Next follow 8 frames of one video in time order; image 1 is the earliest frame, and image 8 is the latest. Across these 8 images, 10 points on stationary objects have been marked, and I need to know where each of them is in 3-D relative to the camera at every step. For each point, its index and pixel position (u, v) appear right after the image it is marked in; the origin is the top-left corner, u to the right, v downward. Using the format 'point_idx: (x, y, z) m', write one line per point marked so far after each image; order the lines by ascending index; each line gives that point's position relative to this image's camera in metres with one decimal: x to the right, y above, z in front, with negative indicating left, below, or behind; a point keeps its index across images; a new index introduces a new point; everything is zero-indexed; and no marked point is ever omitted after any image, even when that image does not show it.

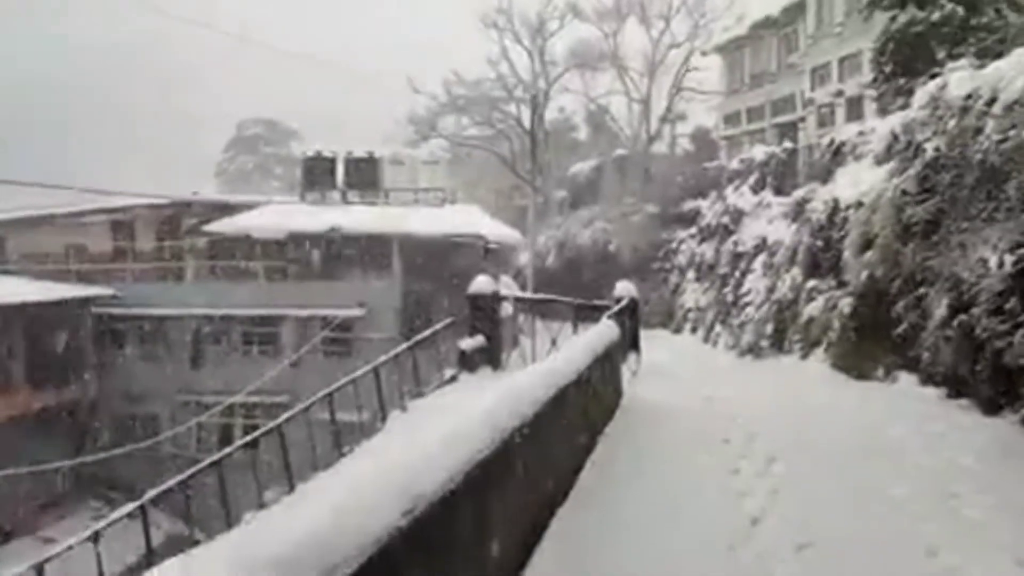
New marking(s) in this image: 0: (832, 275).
0: (+5.8, +0.2, +15.3) m
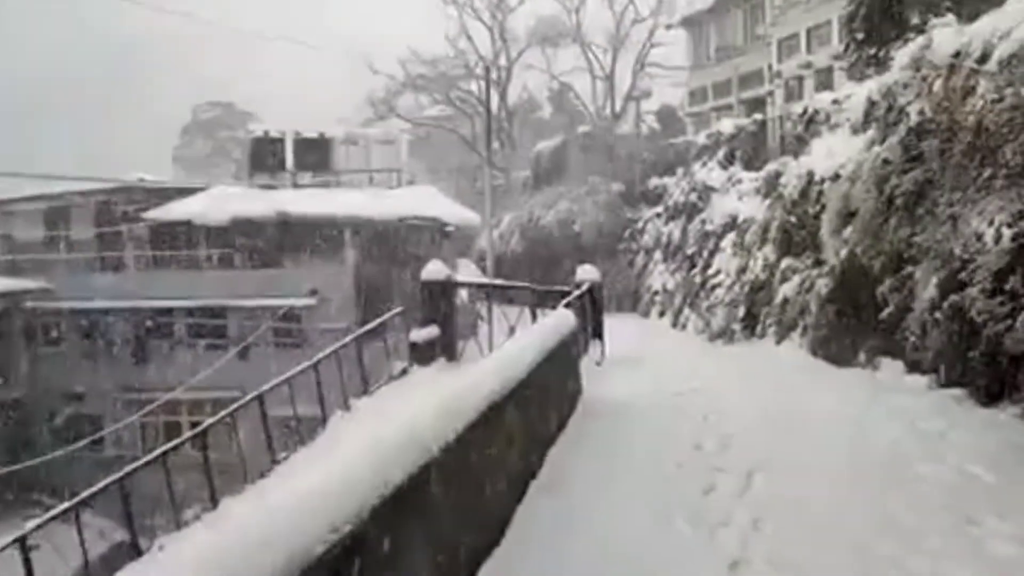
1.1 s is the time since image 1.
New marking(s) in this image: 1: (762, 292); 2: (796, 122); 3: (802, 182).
0: (+5.0, +0.6, +14.3) m
1: (+4.7, -0.1, +15.7) m
2: (+5.7, +3.3, +16.9) m
3: (+5.1, +1.8, +14.7) m
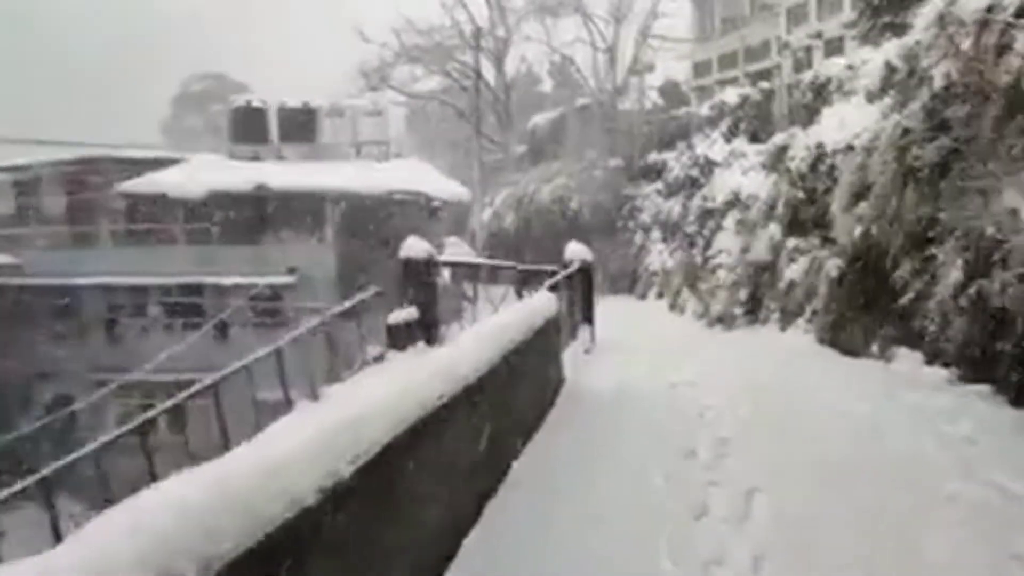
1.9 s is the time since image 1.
0: (+4.7, +0.9, +13.1) m
1: (+4.4, +0.3, +14.6) m
2: (+5.4, +3.7, +15.6) m
3: (+4.8, +2.1, +13.5) m
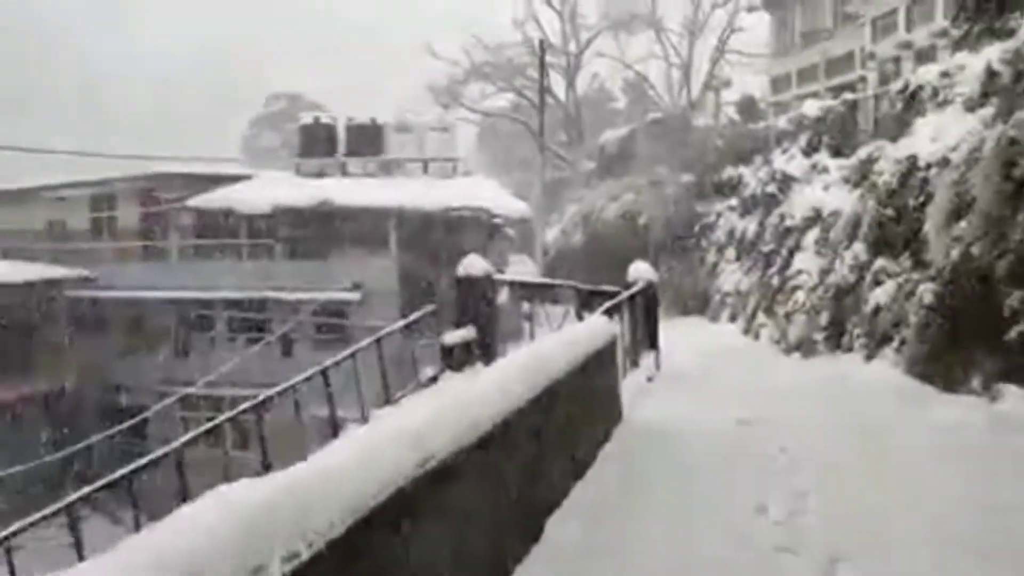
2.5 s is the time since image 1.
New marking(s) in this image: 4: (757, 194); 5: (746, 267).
0: (+5.6, +0.5, +12.0) m
1: (+5.4, -0.1, +13.5) m
2: (+6.5, +3.2, +14.5) m
3: (+5.7, +1.7, +12.4) m
4: (+5.6, +2.1, +19.4) m
5: (+5.2, +0.5, +18.9) m
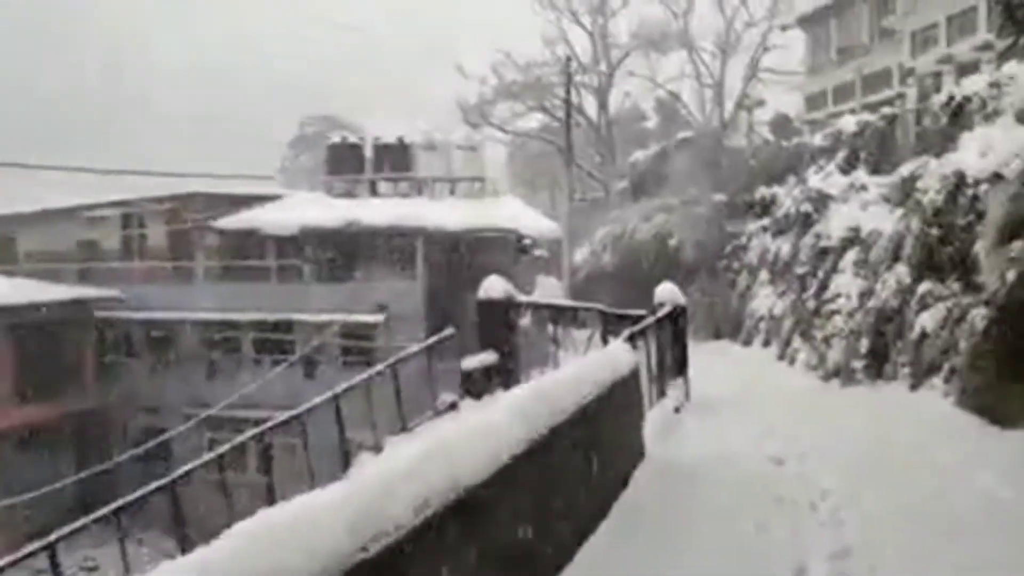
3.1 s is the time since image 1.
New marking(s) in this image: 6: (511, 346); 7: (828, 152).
0: (+5.9, +0.2, +11.2) m
1: (+5.7, -0.5, +12.7) m
2: (+6.9, +2.8, +13.7) m
3: (+6.0, +1.4, +11.7) m
4: (+6.2, +1.6, +18.6) m
5: (+5.8, 0.0, +18.1) m
6: (0.0, -1.0, +14.0) m
7: (+6.9, +3.0, +18.5) m
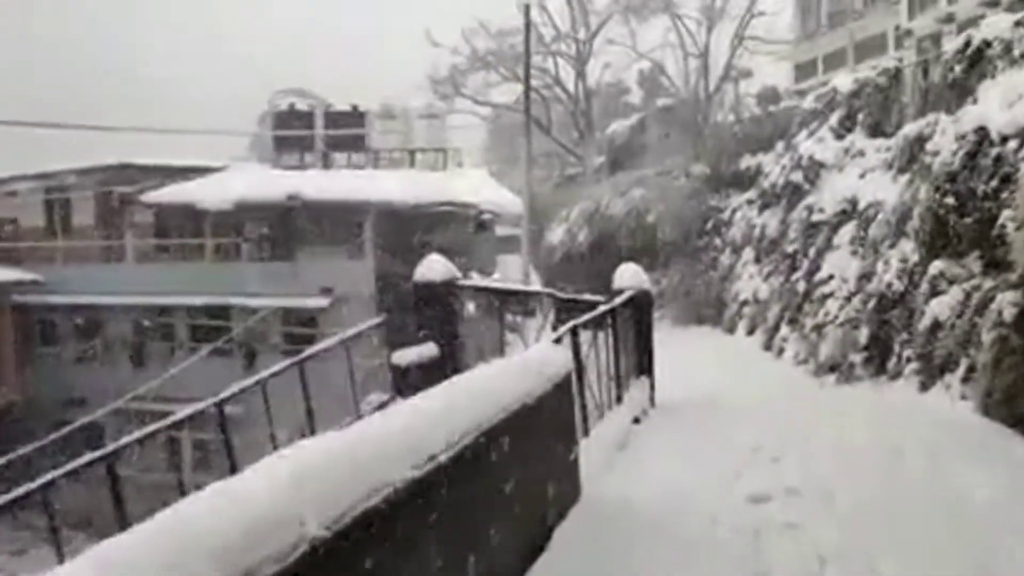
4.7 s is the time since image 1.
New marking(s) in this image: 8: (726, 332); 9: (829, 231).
0: (+5.1, +0.4, +9.2) m
1: (+4.9, -0.3, +10.7) m
2: (+6.1, +3.1, +11.7) m
3: (+5.2, +1.6, +9.7) m
4: (+5.2, +2.0, +16.6) m
5: (+4.9, +0.3, +16.1) m
6: (-0.9, -0.7, +11.9) m
7: (+6.0, +3.4, +16.5) m
8: (+4.4, -0.9, +17.6) m
9: (+5.1, +0.9, +13.5) m
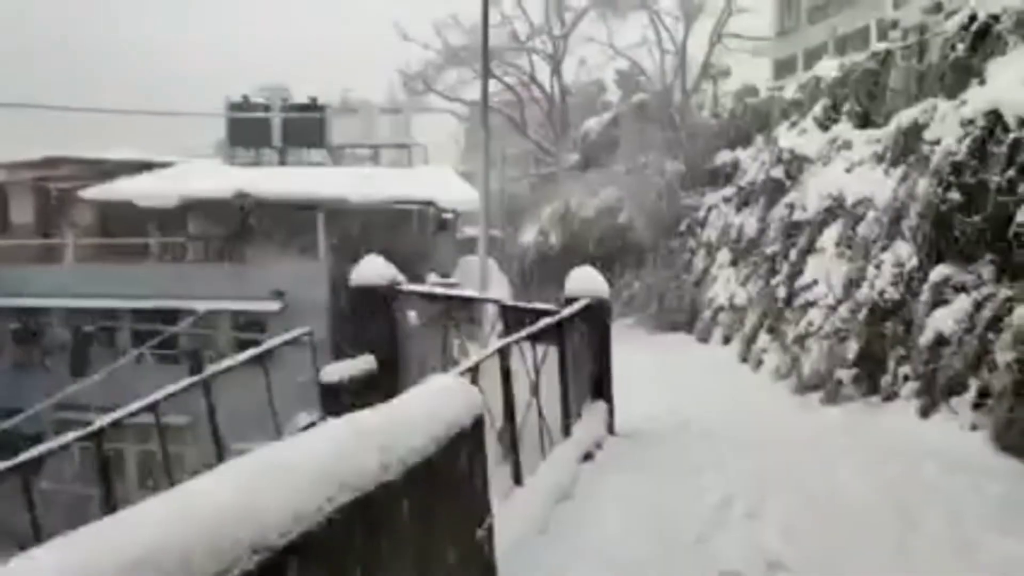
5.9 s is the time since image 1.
0: (+4.5, +0.3, +7.9) m
1: (+4.2, -0.3, +9.4) m
2: (+5.4, +3.0, +10.5) m
3: (+4.6, +1.6, +8.4) m
4: (+4.5, +1.9, +15.4) m
5: (+4.1, +0.2, +14.8) m
6: (-1.5, -0.8, +10.5) m
7: (+5.3, +3.3, +15.3) m
8: (+3.7, -1.0, +16.4) m
9: (+4.4, +0.8, +12.2) m
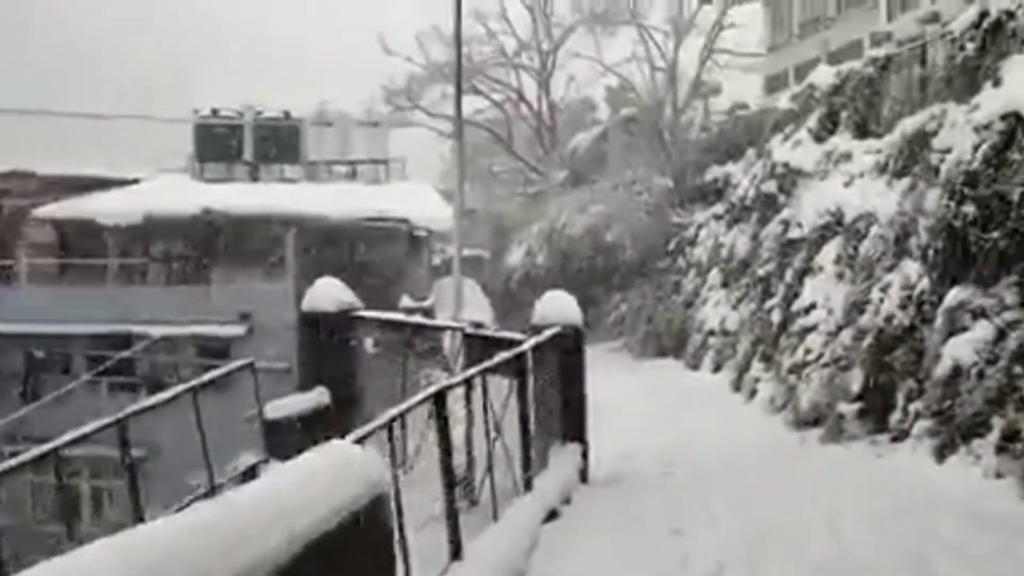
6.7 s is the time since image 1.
0: (+4.1, +0.1, +7.0) m
1: (+3.9, -0.6, +8.5) m
2: (+5.0, +2.8, +9.6) m
3: (+4.2, +1.3, +7.5) m
4: (+4.1, +1.6, +14.4) m
5: (+3.7, -0.1, +13.9) m
6: (-1.9, -1.1, +9.5) m
7: (+4.8, +2.9, +14.4) m
8: (+3.2, -1.4, +15.4) m
9: (+4.0, +0.5, +11.3) m
